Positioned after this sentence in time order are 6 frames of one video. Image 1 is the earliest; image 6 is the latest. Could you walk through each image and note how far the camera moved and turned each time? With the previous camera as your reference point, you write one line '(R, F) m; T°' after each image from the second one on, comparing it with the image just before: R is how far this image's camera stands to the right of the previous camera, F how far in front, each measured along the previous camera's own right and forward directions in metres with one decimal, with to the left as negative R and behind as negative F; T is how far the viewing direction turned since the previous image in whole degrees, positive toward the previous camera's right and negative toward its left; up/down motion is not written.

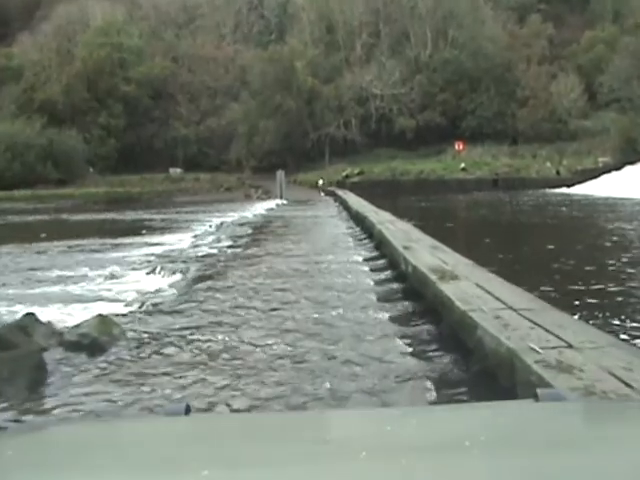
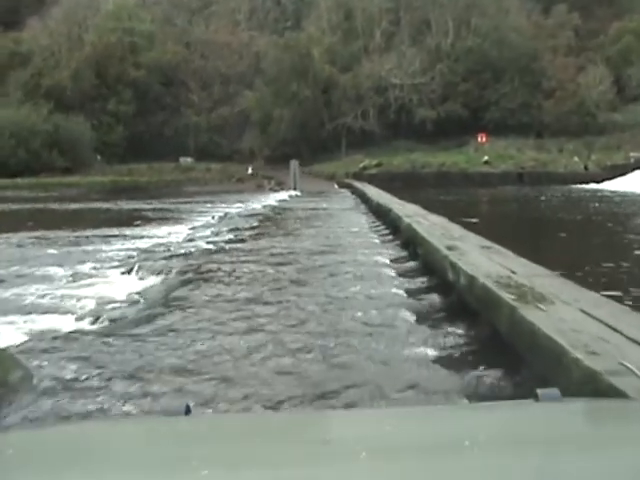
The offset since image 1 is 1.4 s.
(0.0, +1.1) m; -1°
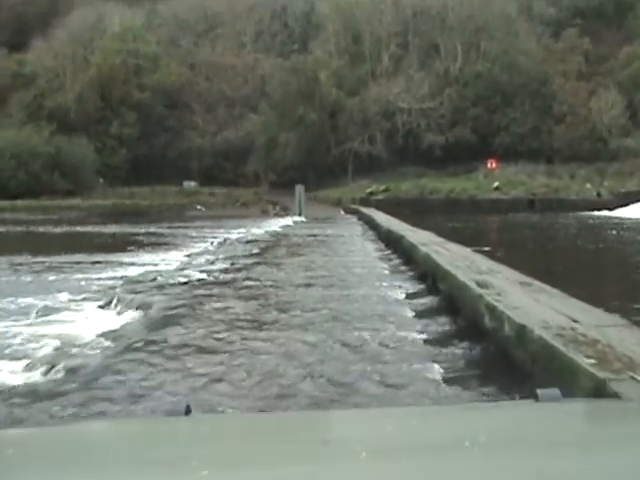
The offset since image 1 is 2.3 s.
(0.0, +0.6) m; 0°
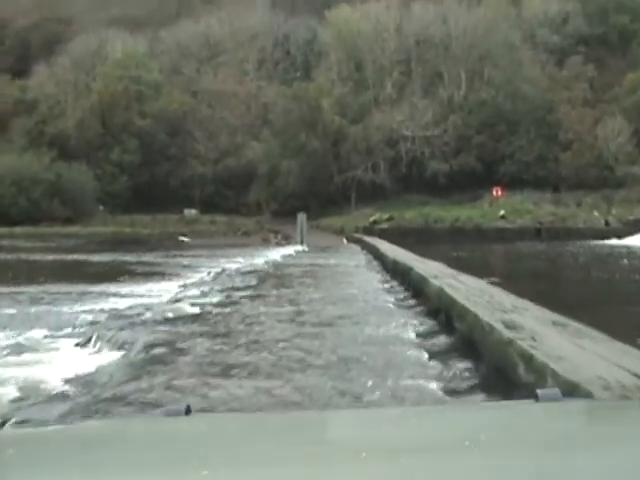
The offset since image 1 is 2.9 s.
(0.0, +0.4) m; 0°
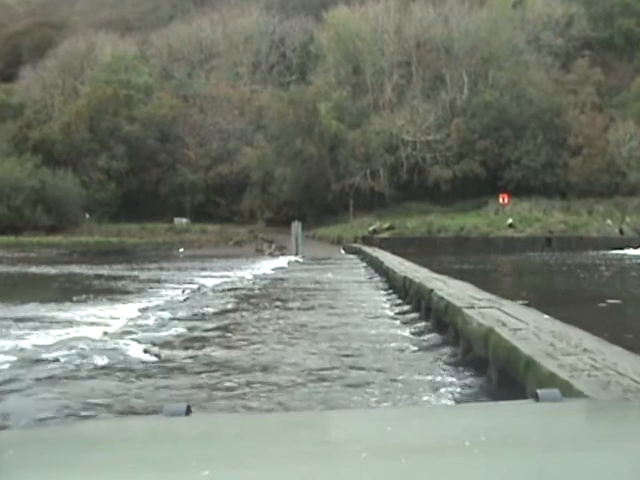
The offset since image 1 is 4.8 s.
(0.0, +1.3) m; 0°
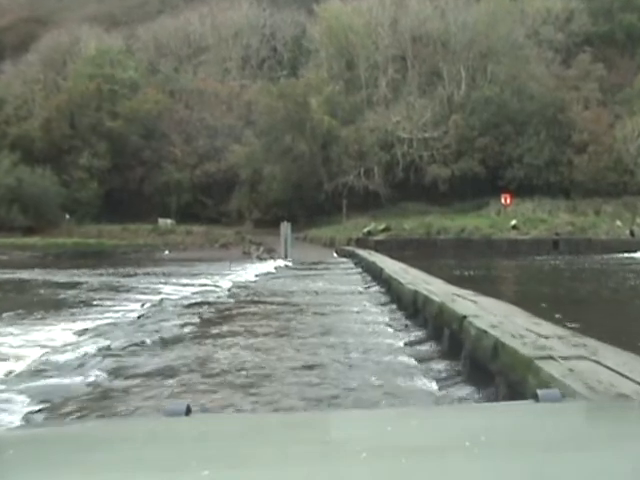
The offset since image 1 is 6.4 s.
(0.0, +1.3) m; 0°
